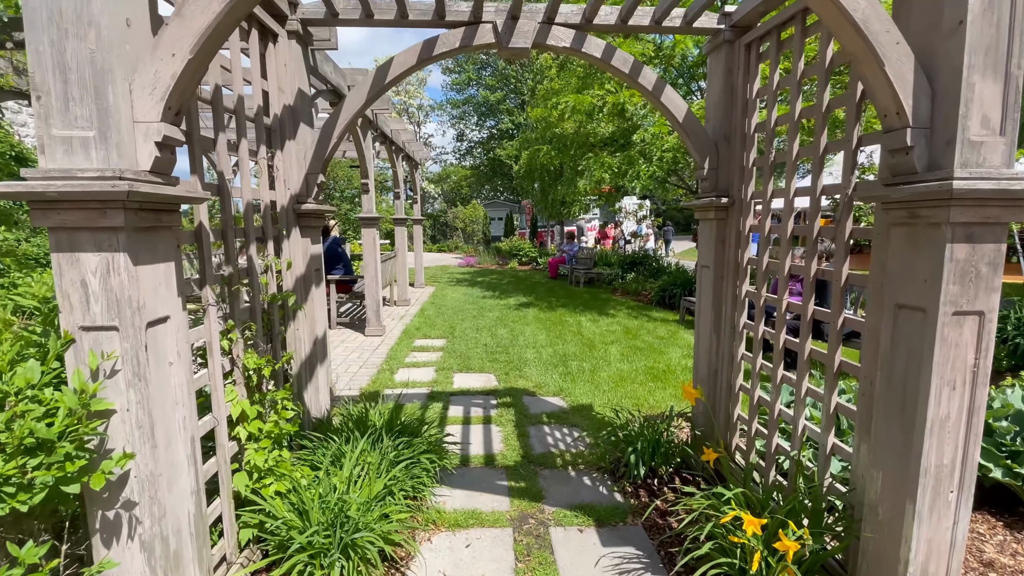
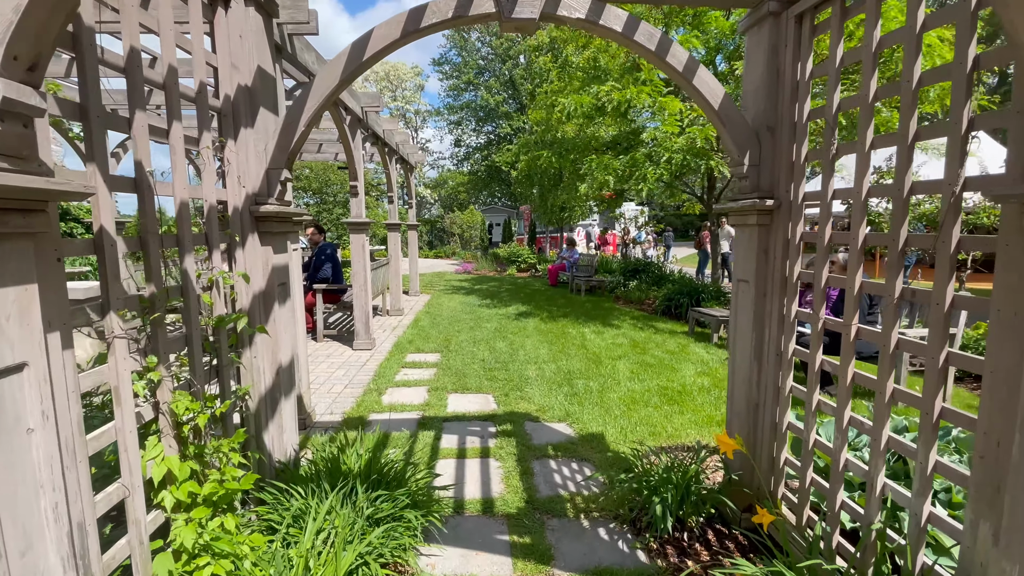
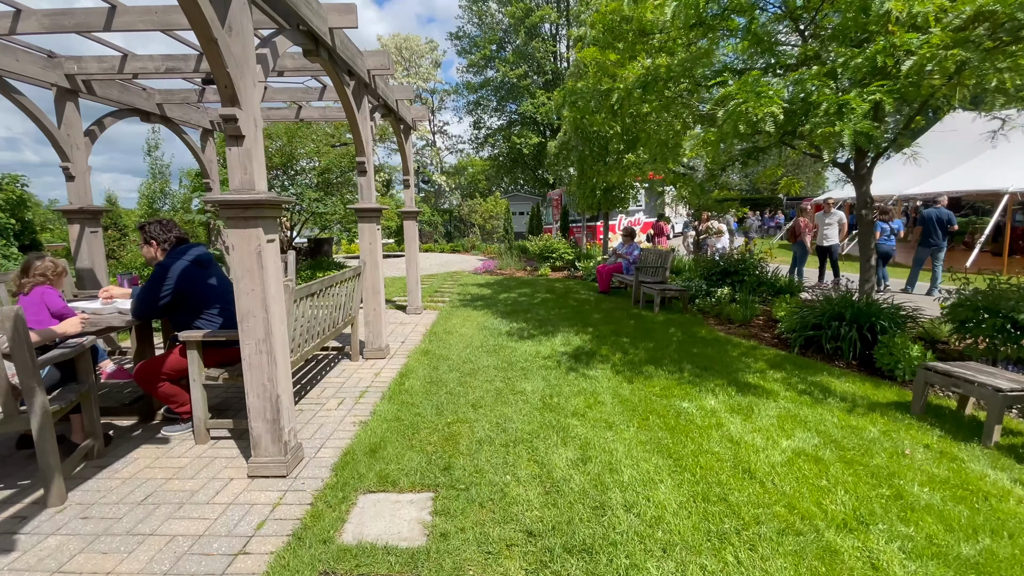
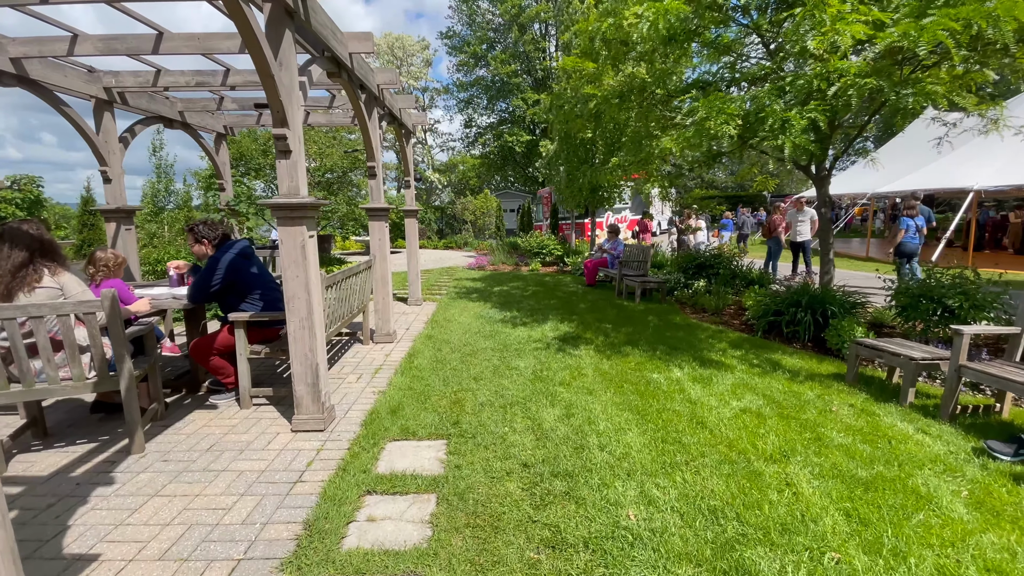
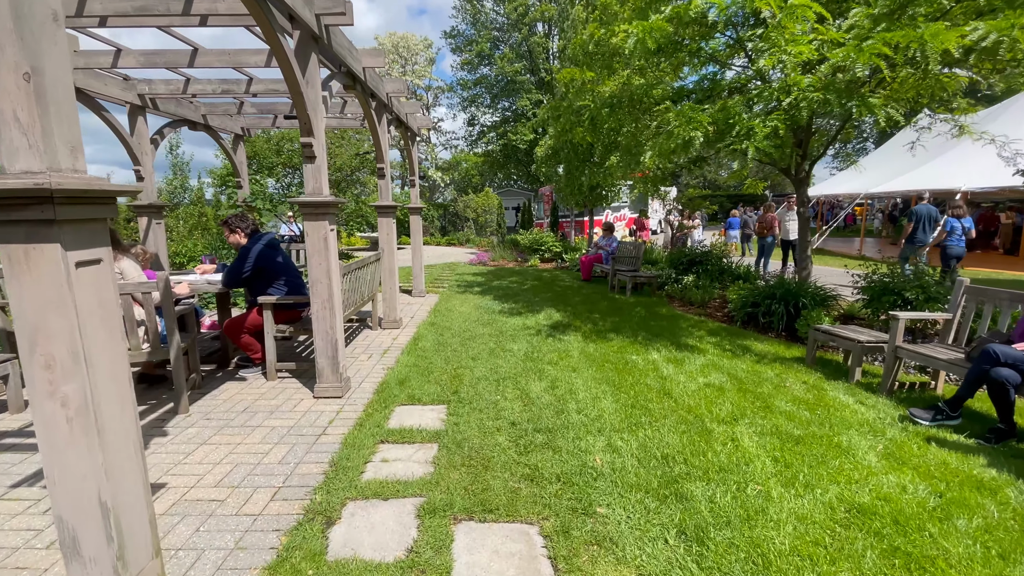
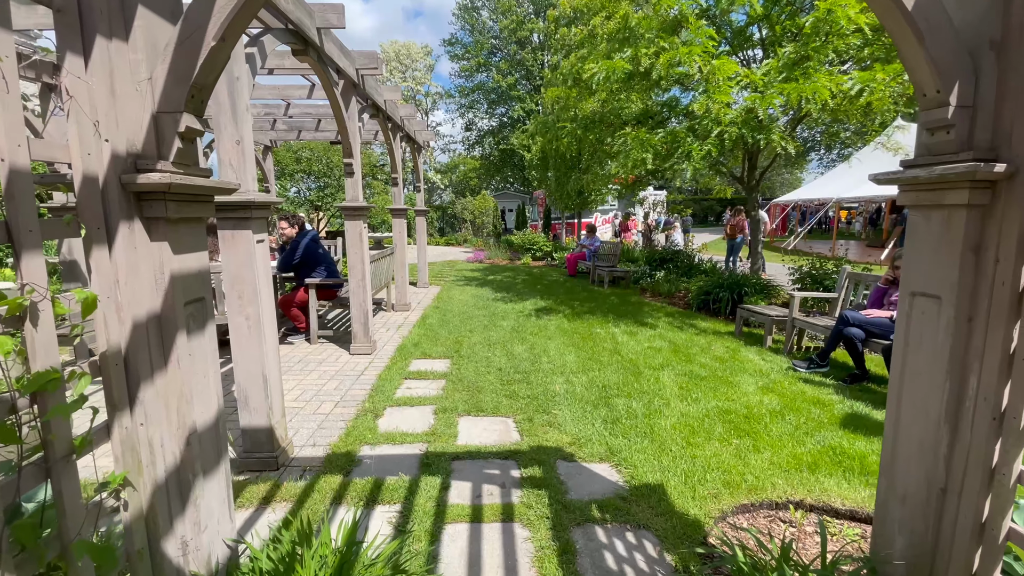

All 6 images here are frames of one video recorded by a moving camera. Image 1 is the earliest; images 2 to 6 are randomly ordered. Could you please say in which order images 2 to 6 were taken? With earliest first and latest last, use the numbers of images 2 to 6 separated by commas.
2, 6, 5, 4, 3
